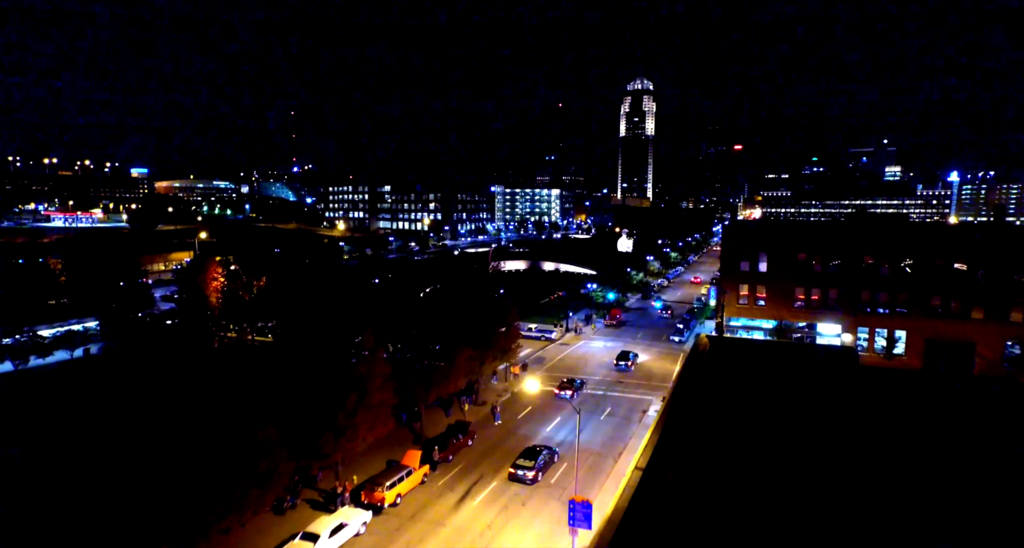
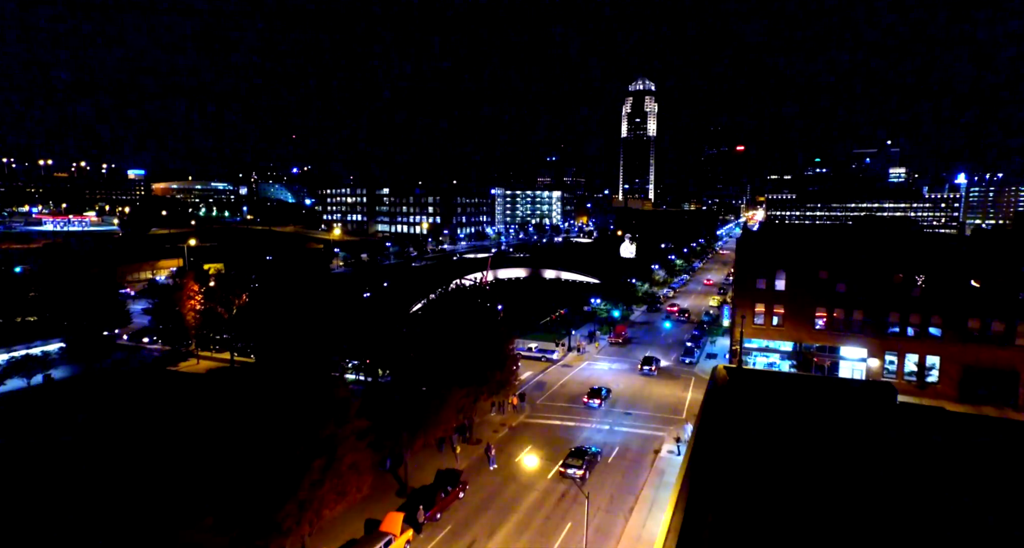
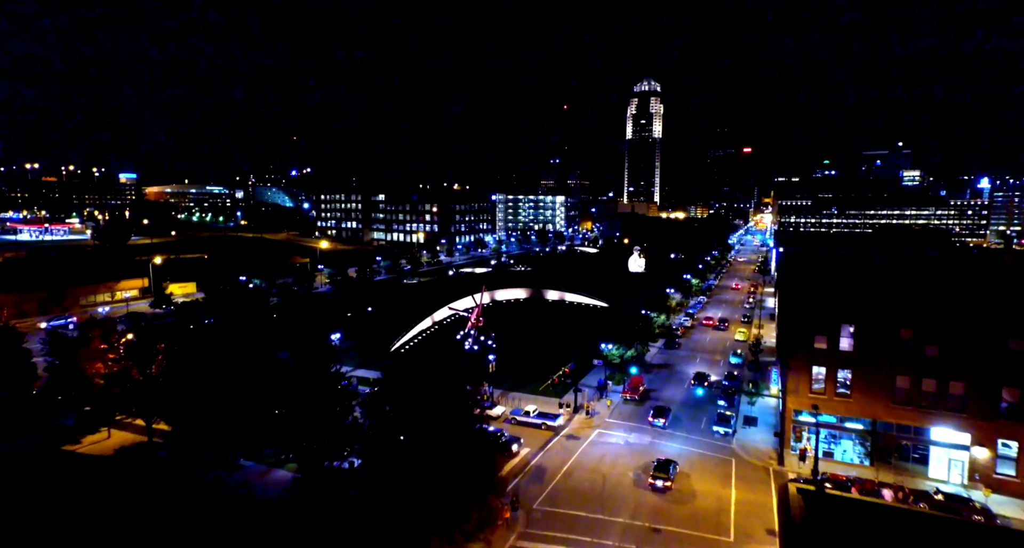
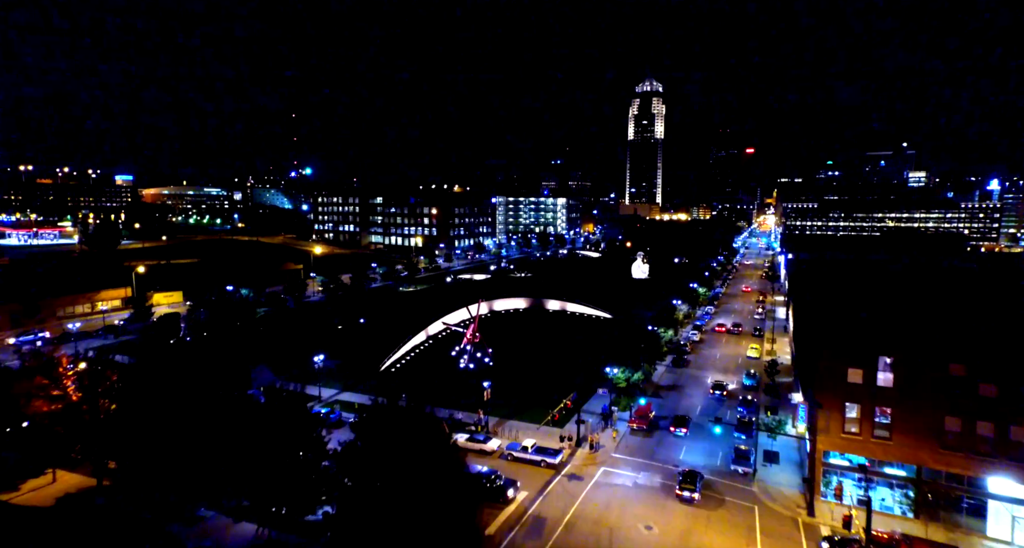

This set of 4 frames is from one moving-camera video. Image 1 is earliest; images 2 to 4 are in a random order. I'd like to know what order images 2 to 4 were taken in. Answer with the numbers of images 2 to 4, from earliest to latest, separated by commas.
2, 3, 4
